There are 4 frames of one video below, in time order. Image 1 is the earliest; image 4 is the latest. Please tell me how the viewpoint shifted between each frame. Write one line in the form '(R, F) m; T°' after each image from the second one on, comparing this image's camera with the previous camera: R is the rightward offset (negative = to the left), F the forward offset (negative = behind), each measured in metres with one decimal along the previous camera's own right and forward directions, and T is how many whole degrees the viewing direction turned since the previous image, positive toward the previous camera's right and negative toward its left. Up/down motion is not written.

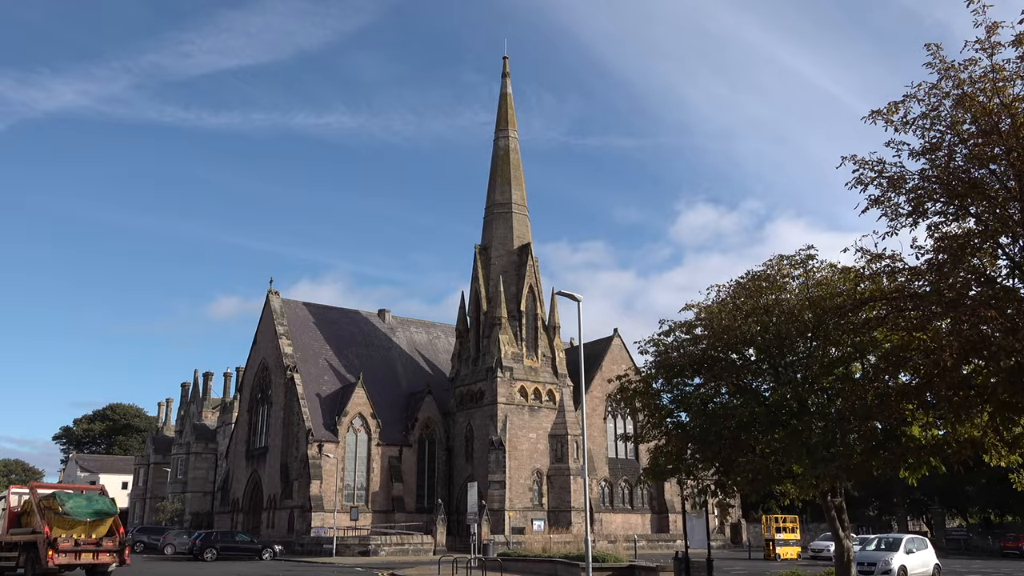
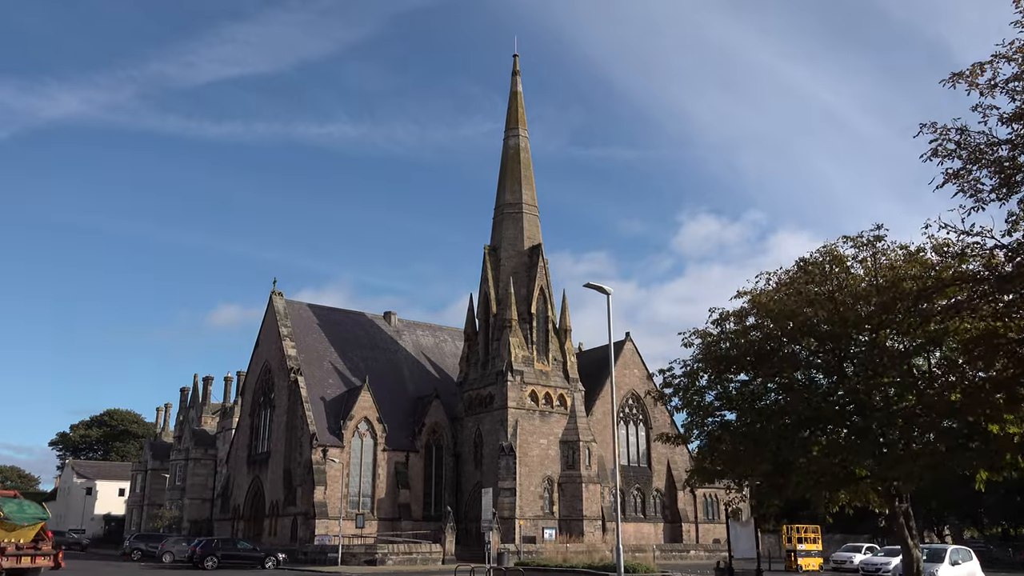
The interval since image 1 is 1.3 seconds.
(-0.6, +1.2) m; 0°
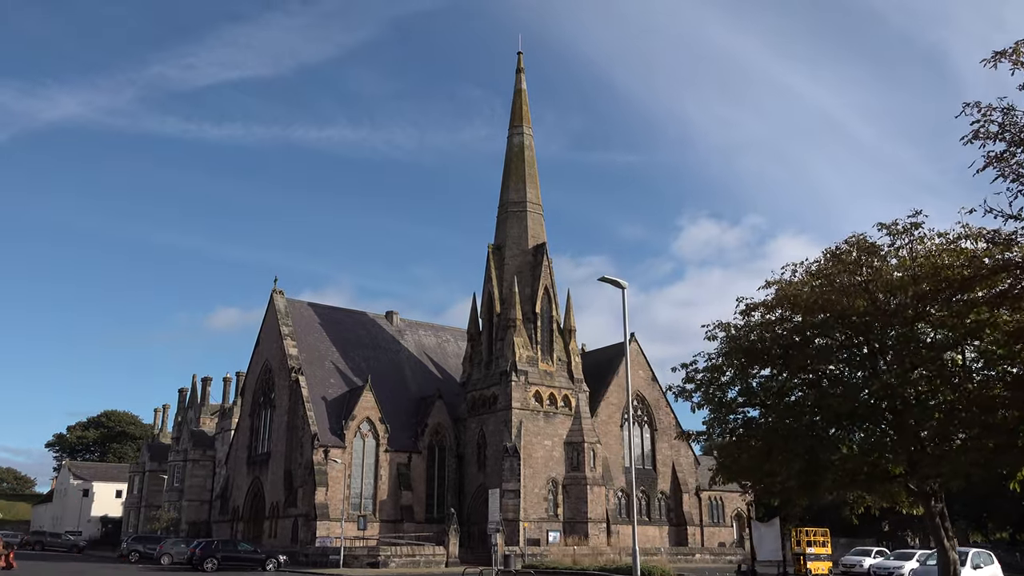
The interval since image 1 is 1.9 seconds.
(-0.3, +0.5) m; 0°
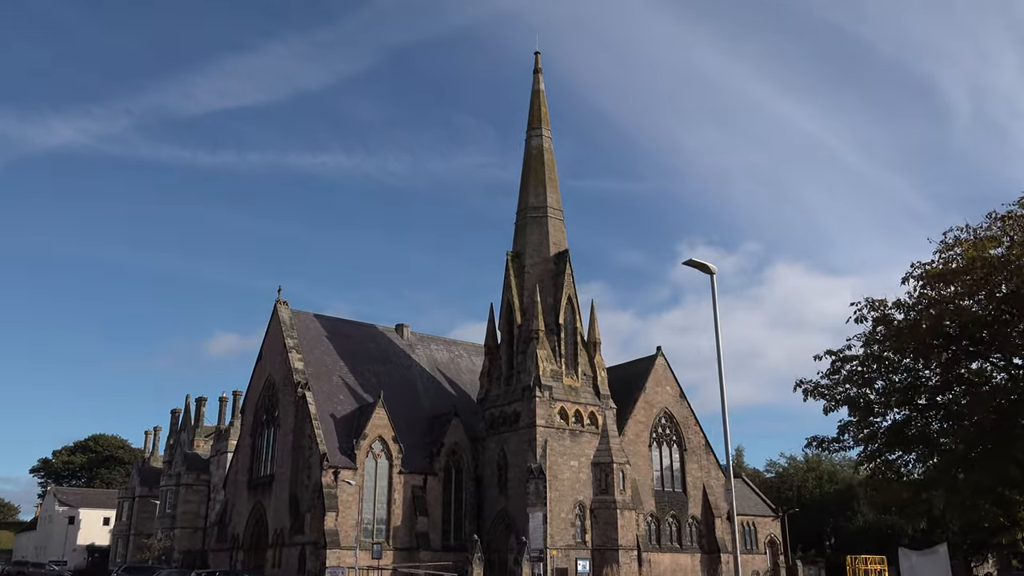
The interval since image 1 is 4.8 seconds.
(-1.5, +2.8) m; +1°
